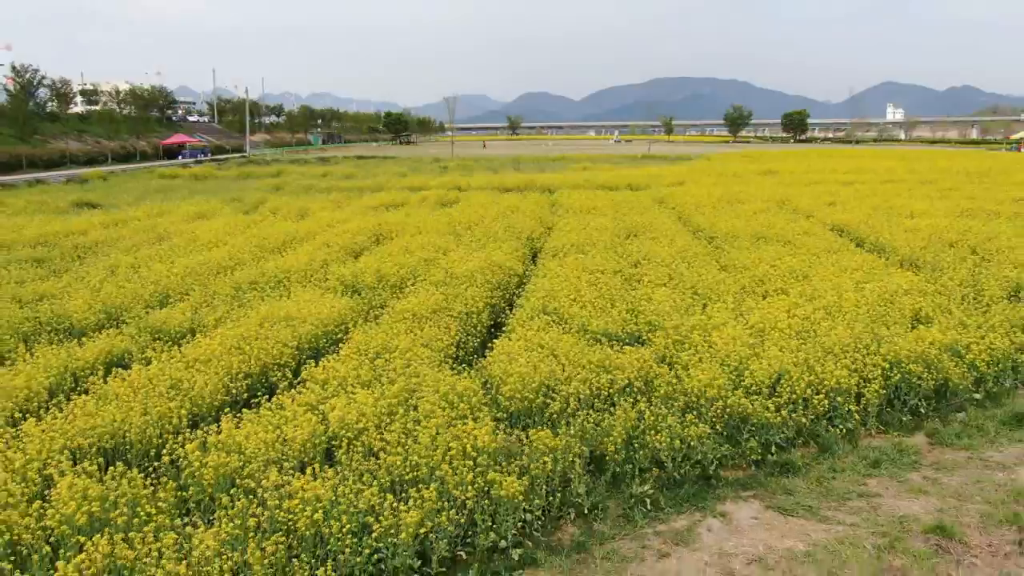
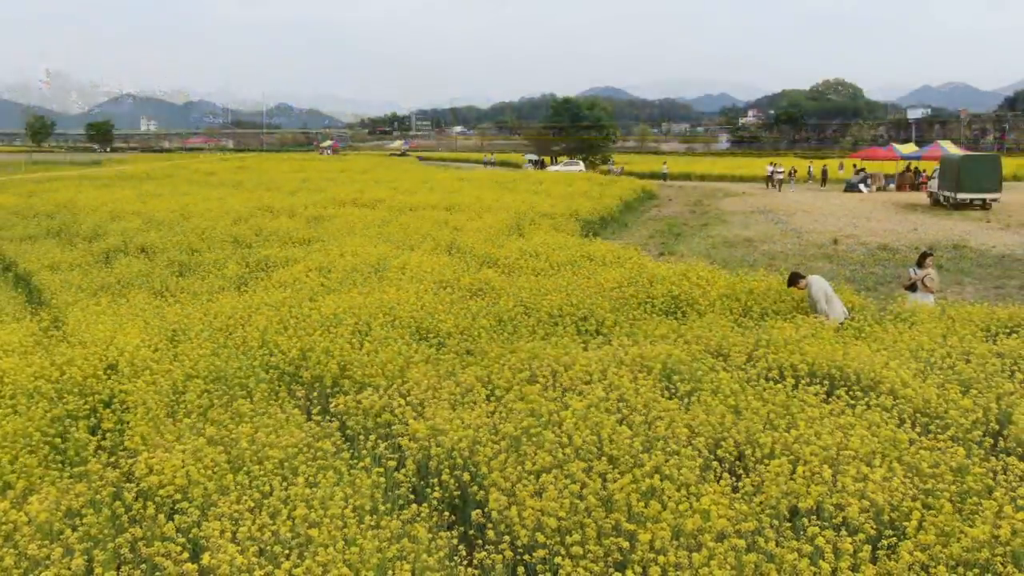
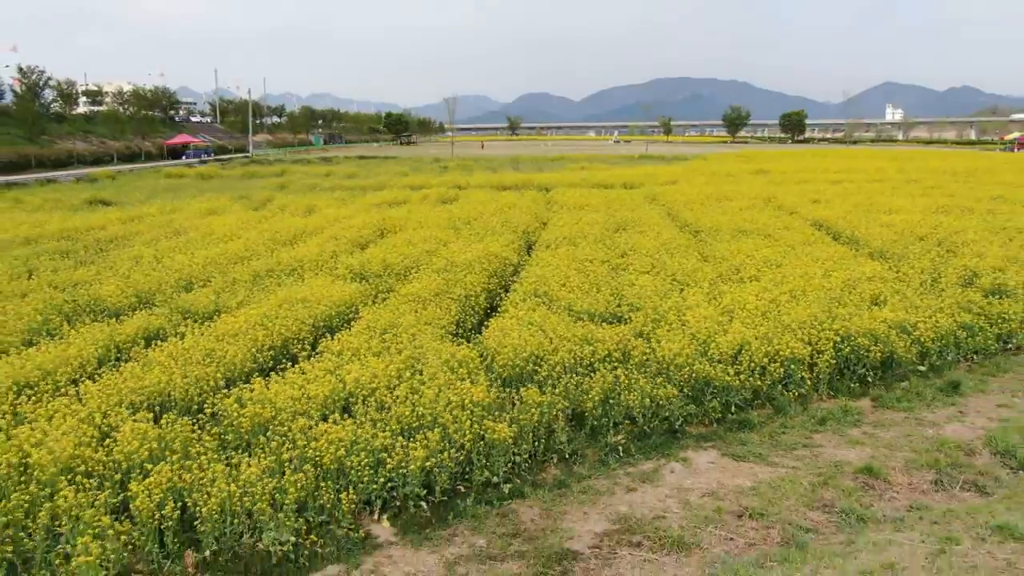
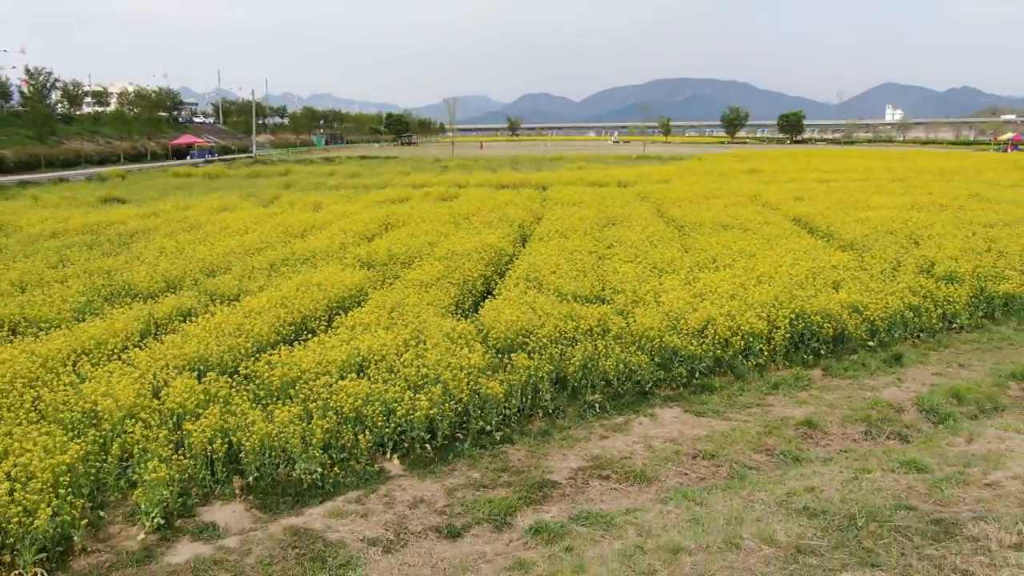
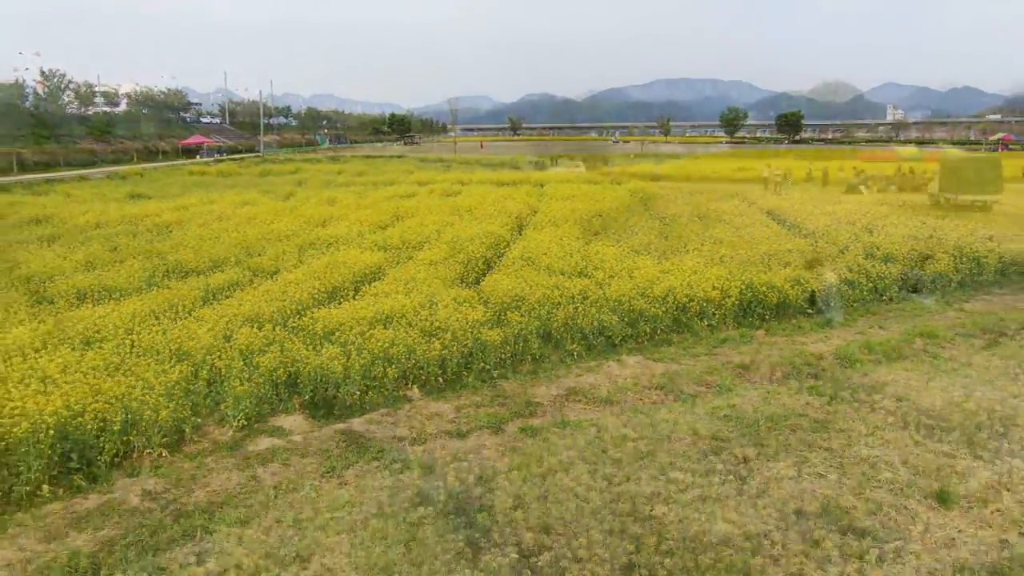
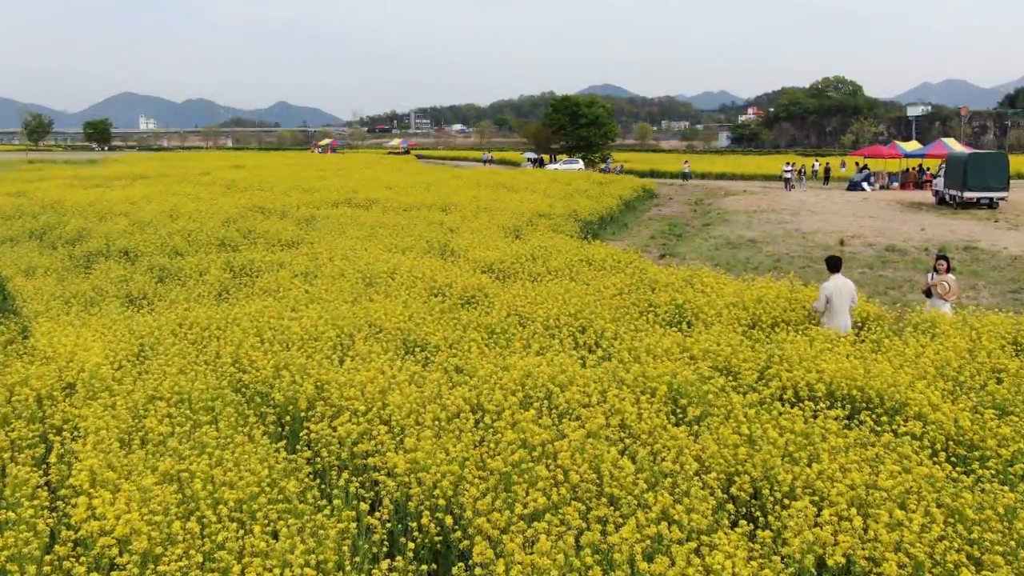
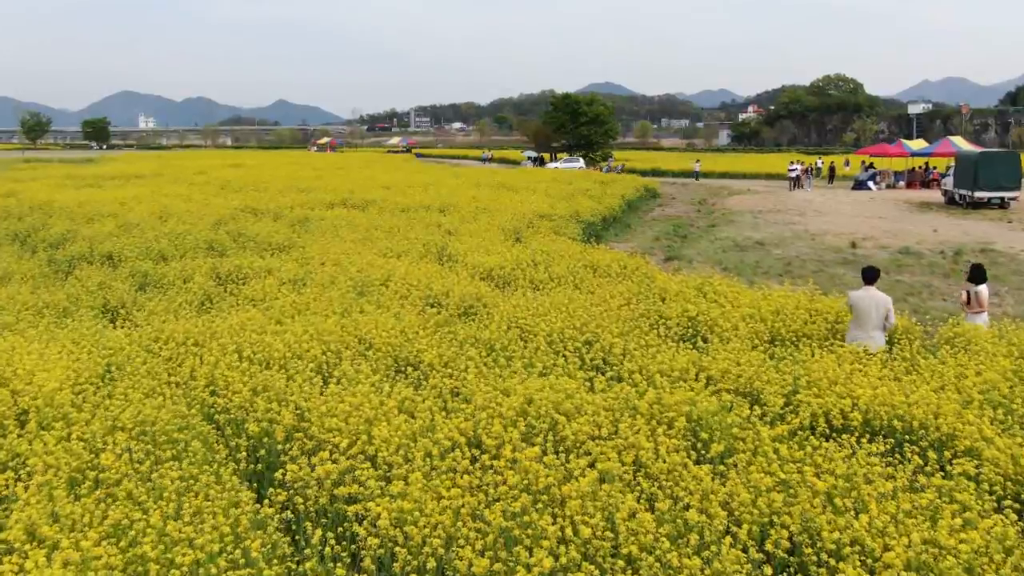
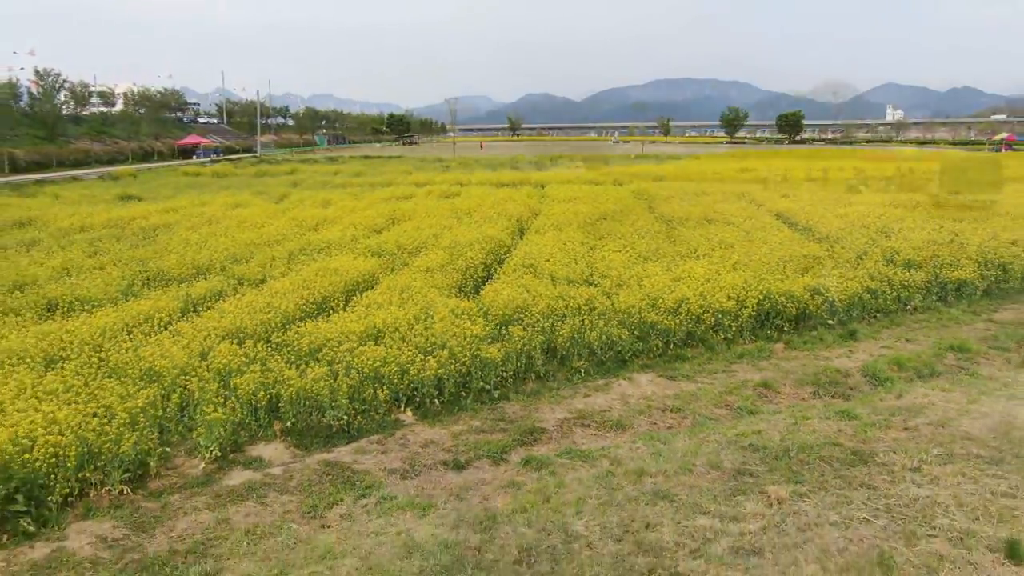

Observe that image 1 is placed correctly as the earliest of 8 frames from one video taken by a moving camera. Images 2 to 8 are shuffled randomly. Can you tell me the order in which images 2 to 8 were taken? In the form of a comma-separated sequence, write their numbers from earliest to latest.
3, 4, 8, 5, 2, 6, 7
